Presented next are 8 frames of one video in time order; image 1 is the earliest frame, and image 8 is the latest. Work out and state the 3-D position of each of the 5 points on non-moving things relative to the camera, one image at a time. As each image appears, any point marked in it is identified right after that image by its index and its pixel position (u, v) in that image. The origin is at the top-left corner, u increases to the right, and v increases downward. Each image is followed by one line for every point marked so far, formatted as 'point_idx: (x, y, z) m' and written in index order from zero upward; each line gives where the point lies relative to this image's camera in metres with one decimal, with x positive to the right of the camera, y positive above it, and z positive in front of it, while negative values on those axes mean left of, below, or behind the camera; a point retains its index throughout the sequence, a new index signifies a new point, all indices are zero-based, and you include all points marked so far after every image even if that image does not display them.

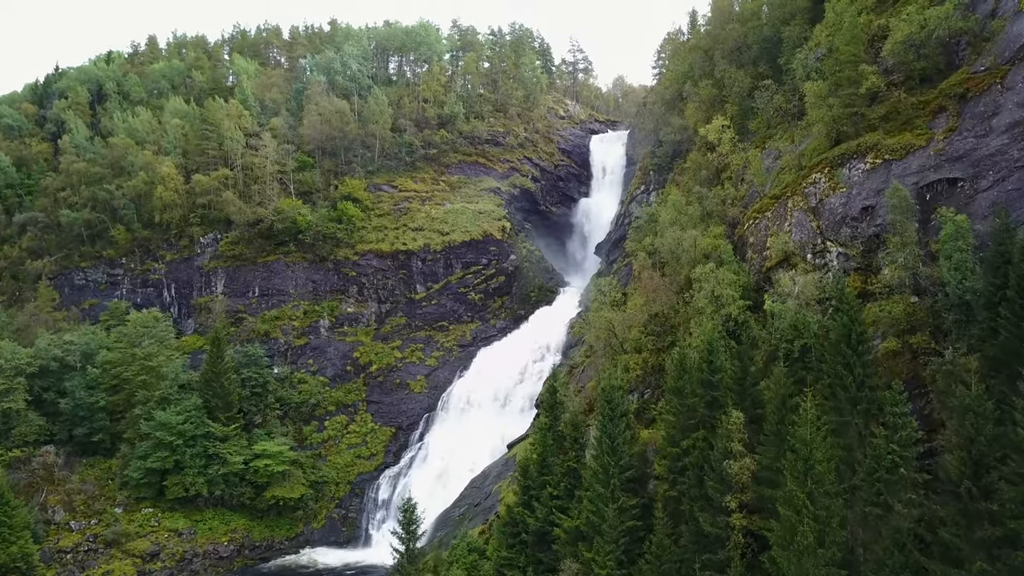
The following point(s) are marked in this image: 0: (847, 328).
0: (+10.3, -1.3, +19.2) m
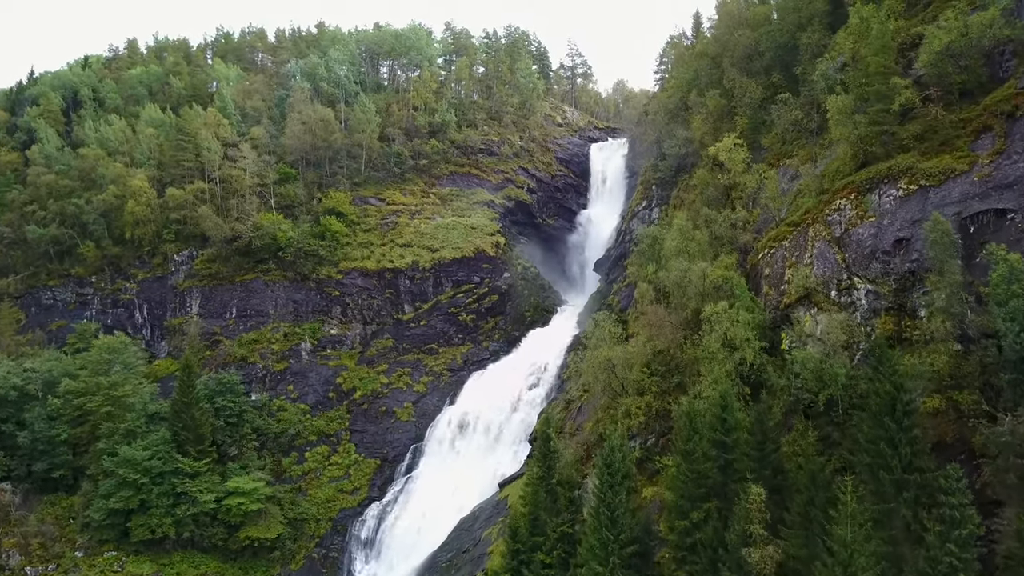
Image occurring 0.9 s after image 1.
0: (+9.8, -2.9, +16.2) m
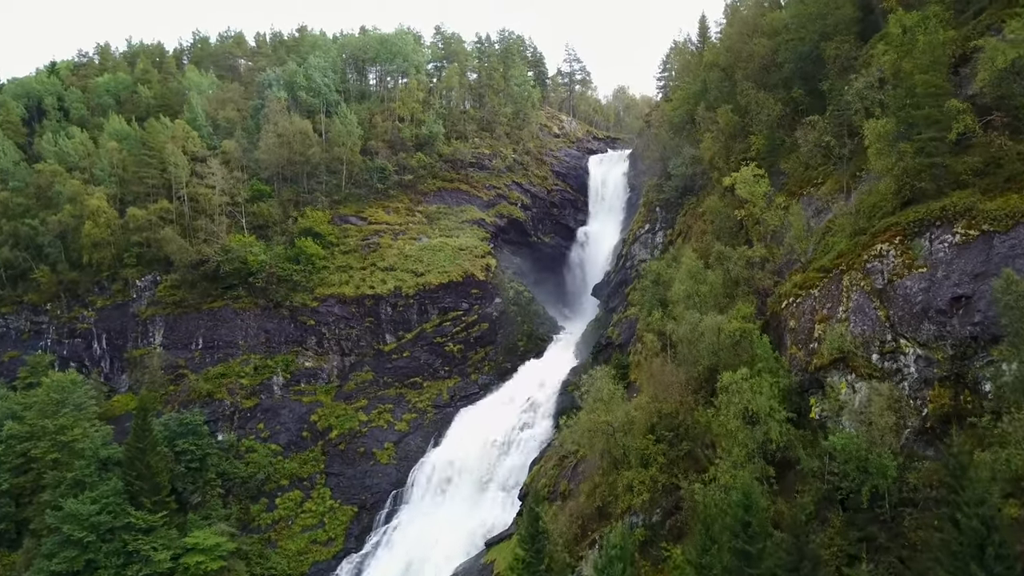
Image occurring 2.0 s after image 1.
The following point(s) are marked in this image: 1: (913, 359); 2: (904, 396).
0: (+9.1, -4.8, +12.3) m
1: (+12.0, -2.2, +18.8) m
2: (+11.6, -3.2, +18.7) m
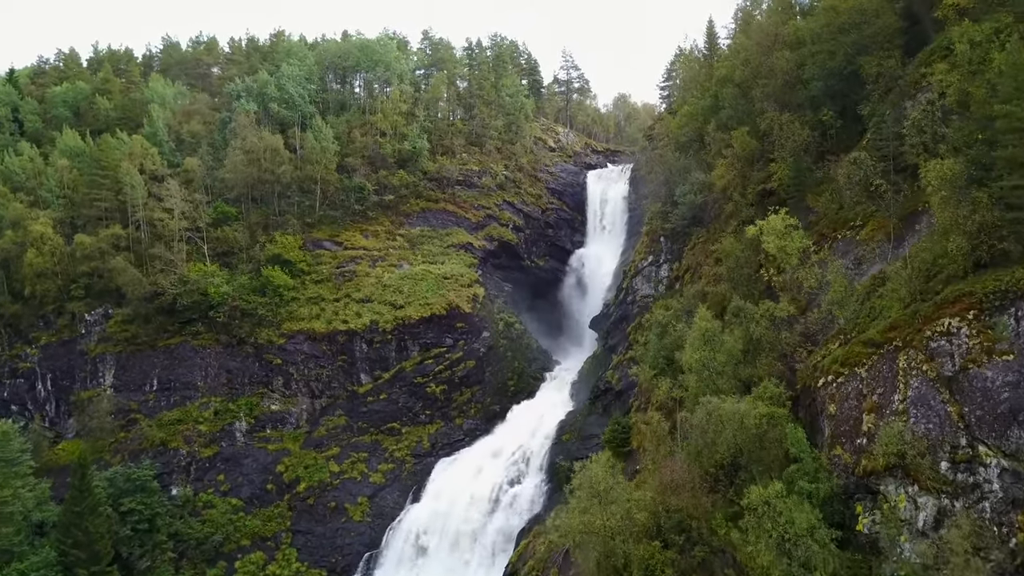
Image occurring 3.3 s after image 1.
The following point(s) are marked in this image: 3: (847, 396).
0: (+8.3, -7.0, +8.0) m
1: (+11.2, -4.4, +14.5) m
2: (+10.9, -5.4, +14.4) m
3: (+9.5, -3.1, +17.9) m
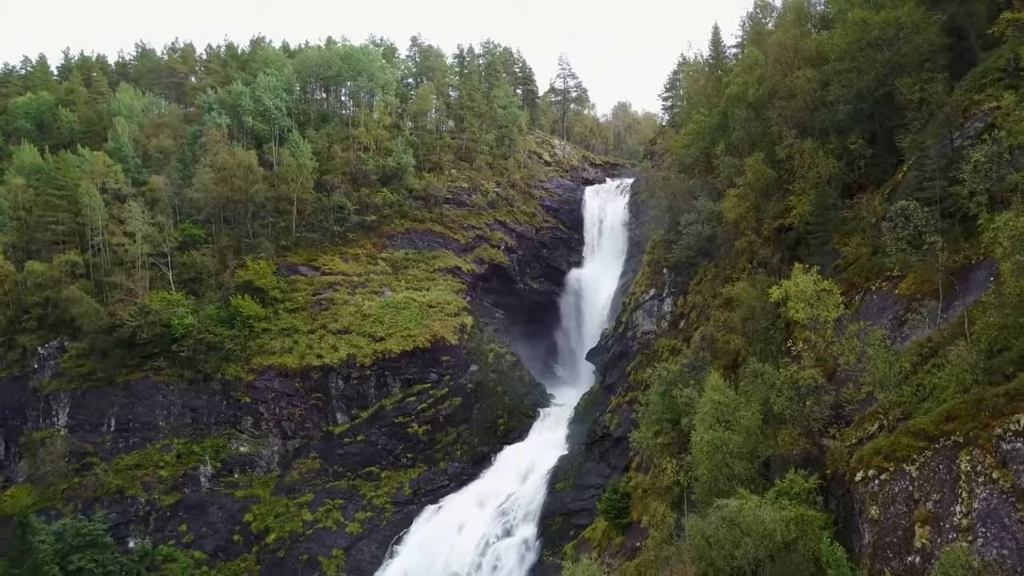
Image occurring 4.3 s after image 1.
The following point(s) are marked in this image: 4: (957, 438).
0: (+7.7, -8.9, +4.8) m
1: (+10.6, -6.2, +11.3) m
2: (+10.2, -7.2, +11.2) m
3: (+8.9, -4.9, +14.7) m
4: (+9.9, -3.3, +14.0) m
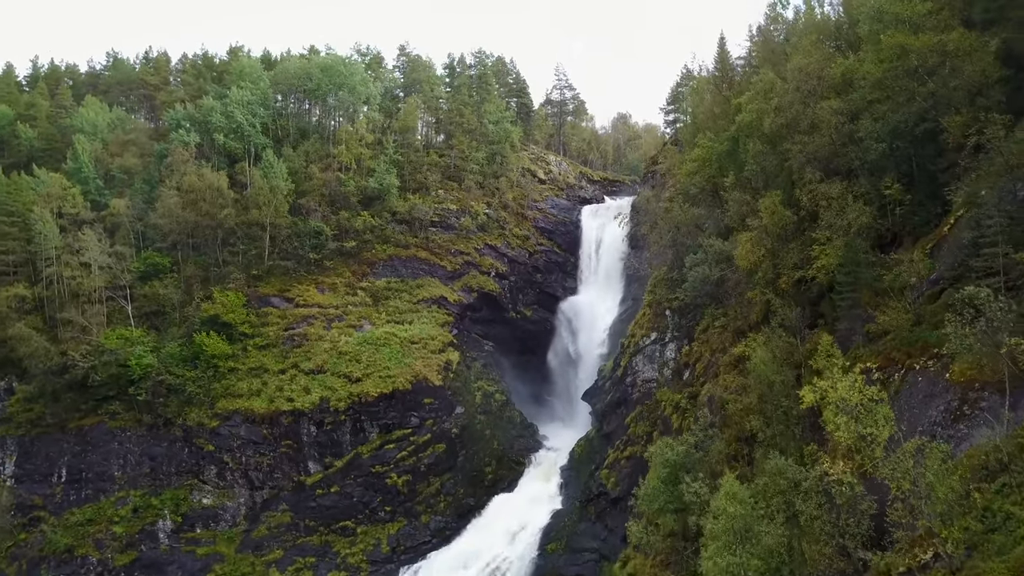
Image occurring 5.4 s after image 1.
0: (+7.0, -10.9, +1.7) m
1: (+9.9, -8.2, +8.2) m
2: (+9.6, -9.3, +8.1) m
3: (+8.2, -7.0, +11.6) m
4: (+9.2, -5.4, +10.9) m
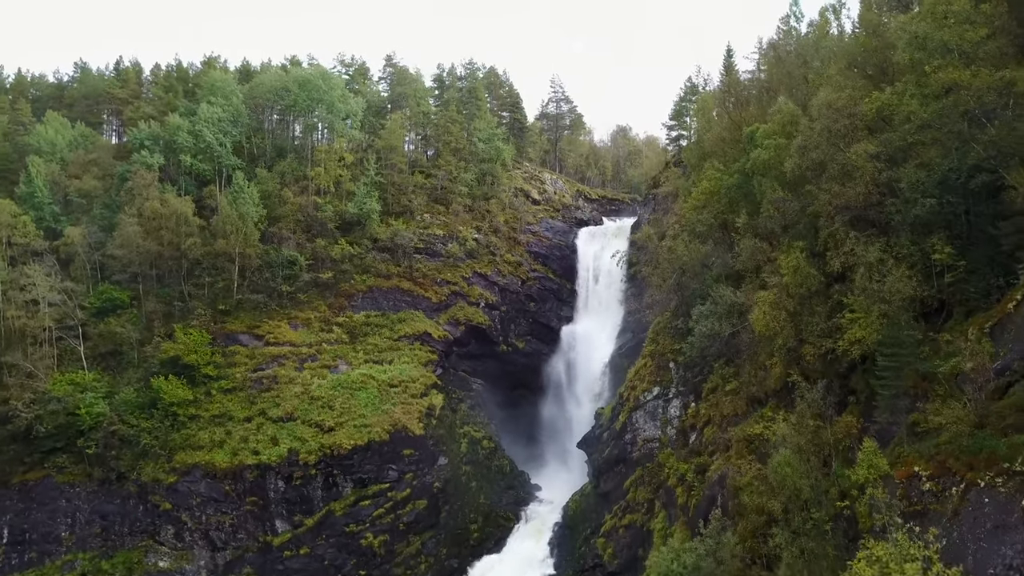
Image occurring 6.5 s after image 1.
0: (+6.4, -13.0, -1.3) m
1: (+9.3, -10.3, +5.1) m
2: (+8.9, -11.4, +5.1) m
3: (+7.6, -9.0, +8.5) m
4: (+8.6, -7.4, +7.8) m
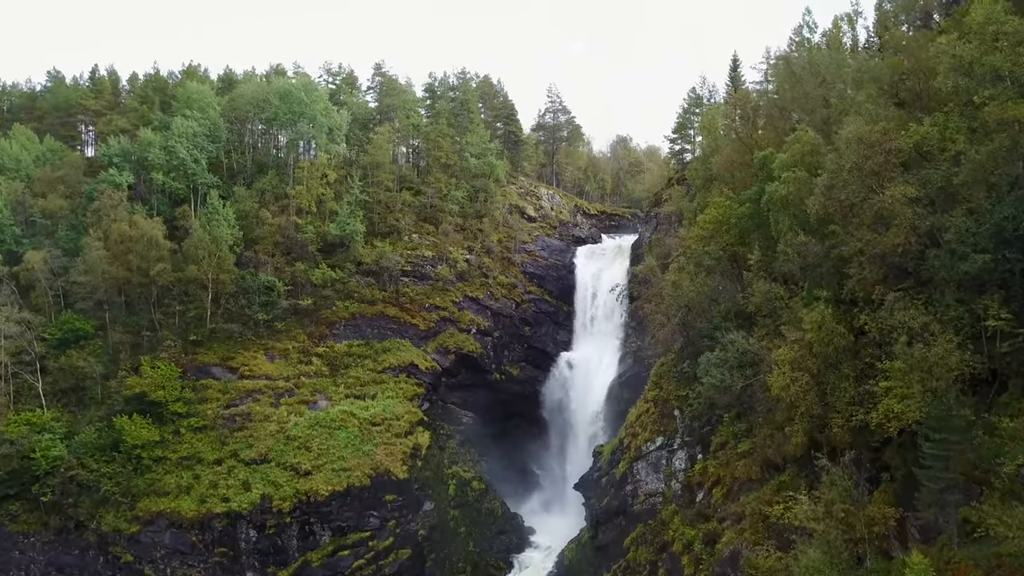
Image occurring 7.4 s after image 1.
0: (+5.9, -14.5, -3.7) m
1: (+8.8, -11.8, +2.8) m
2: (+8.5, -12.9, +2.7) m
3: (+7.2, -10.5, +6.2) m
4: (+8.2, -8.9, +5.5) m
